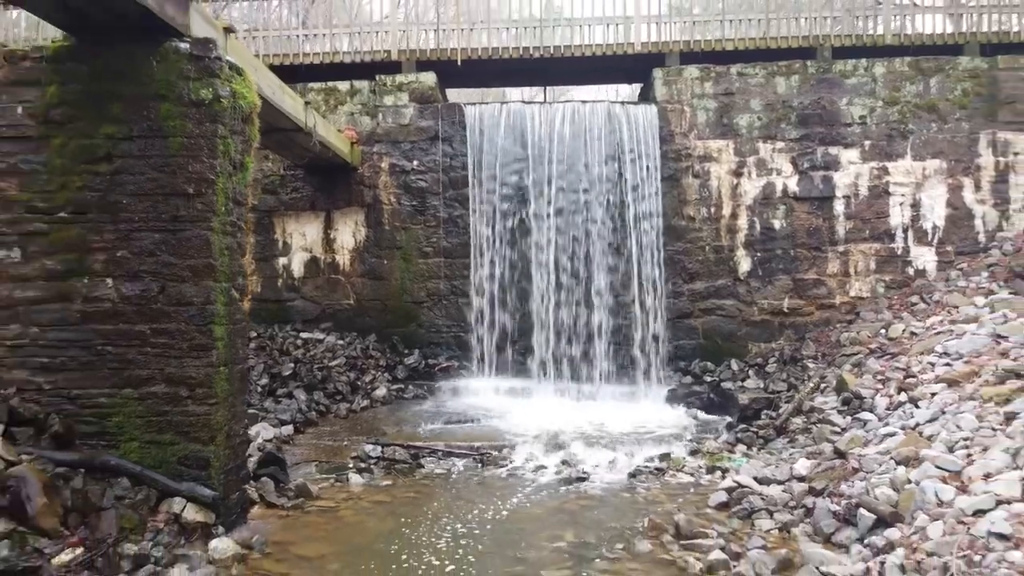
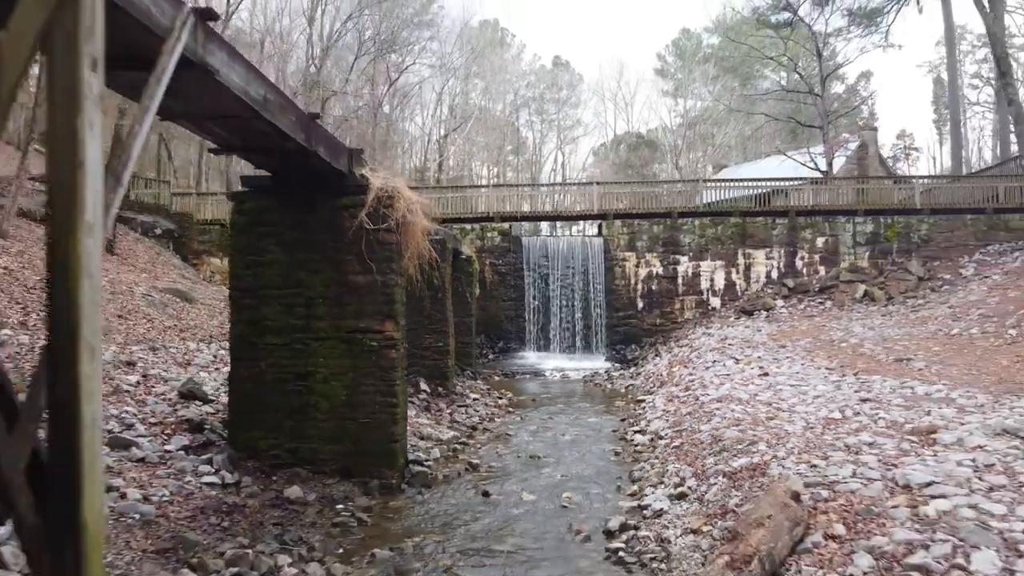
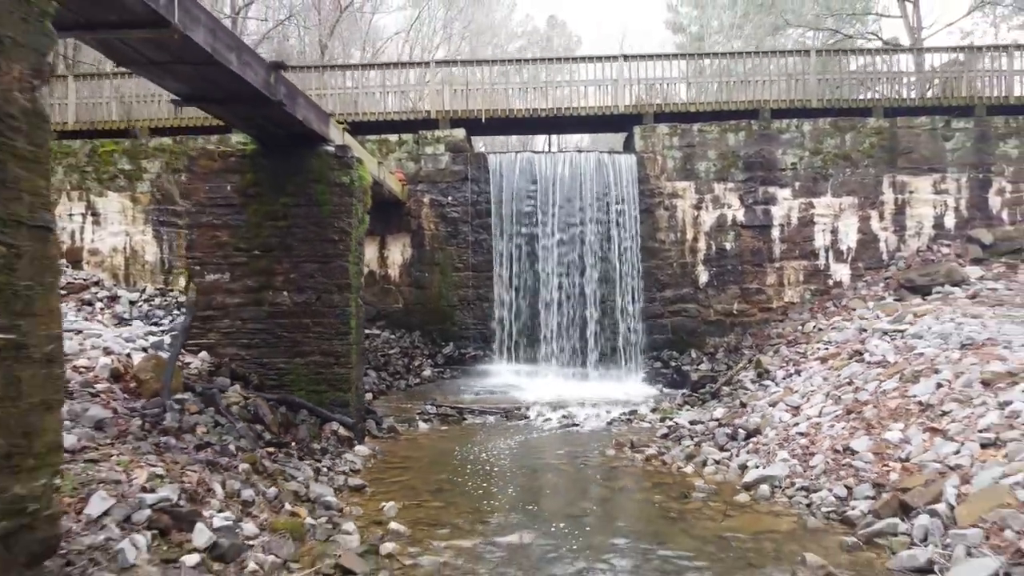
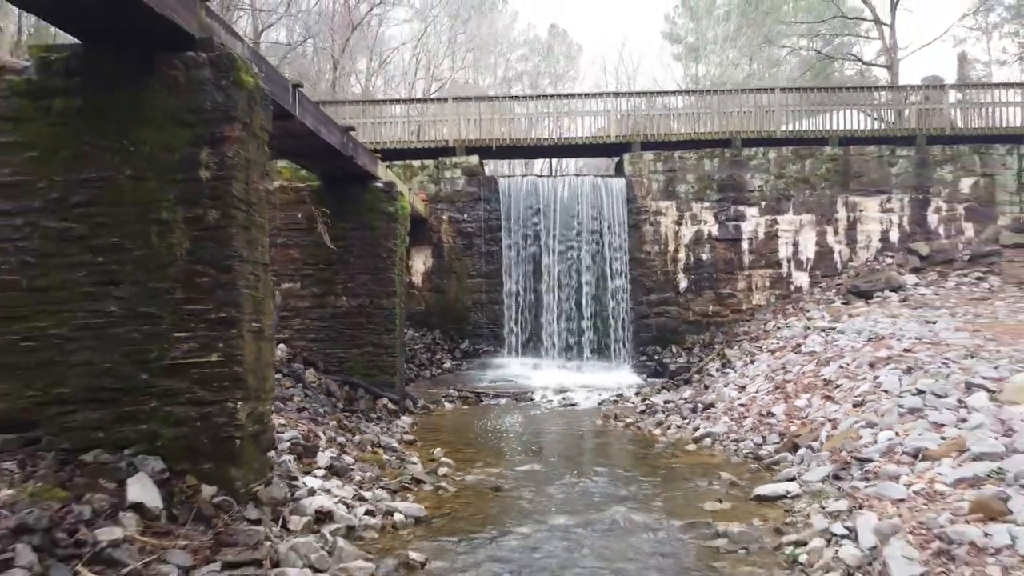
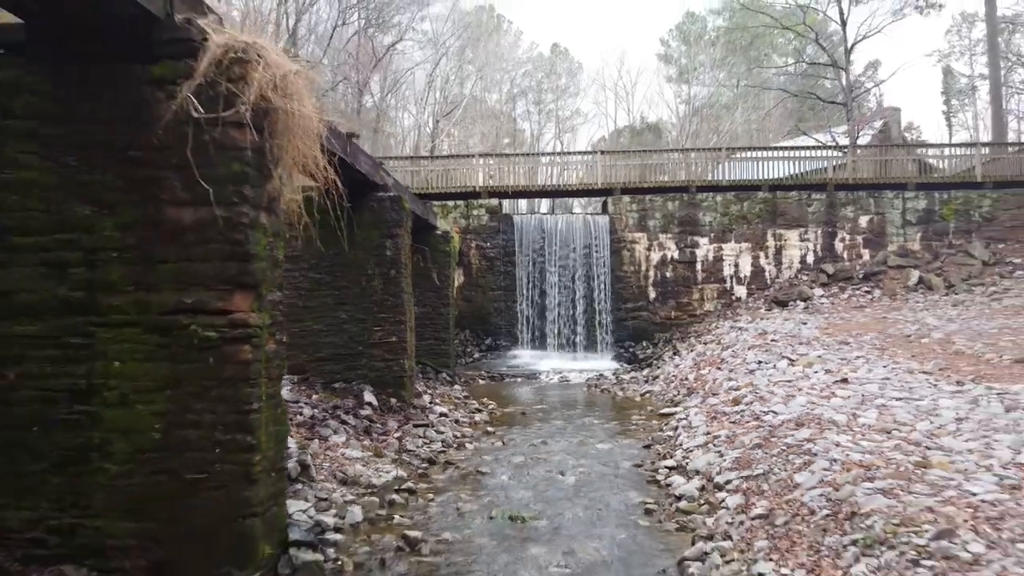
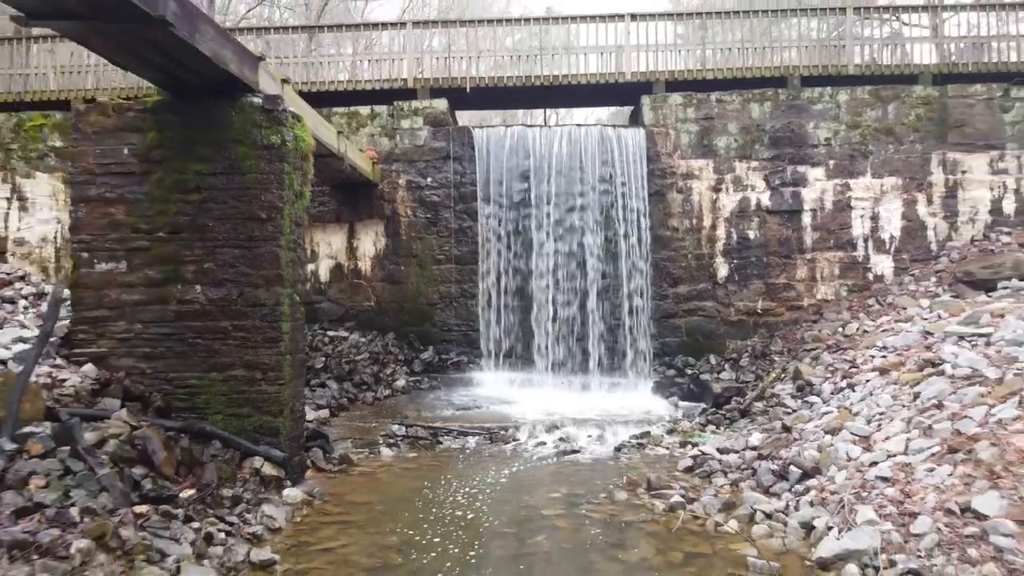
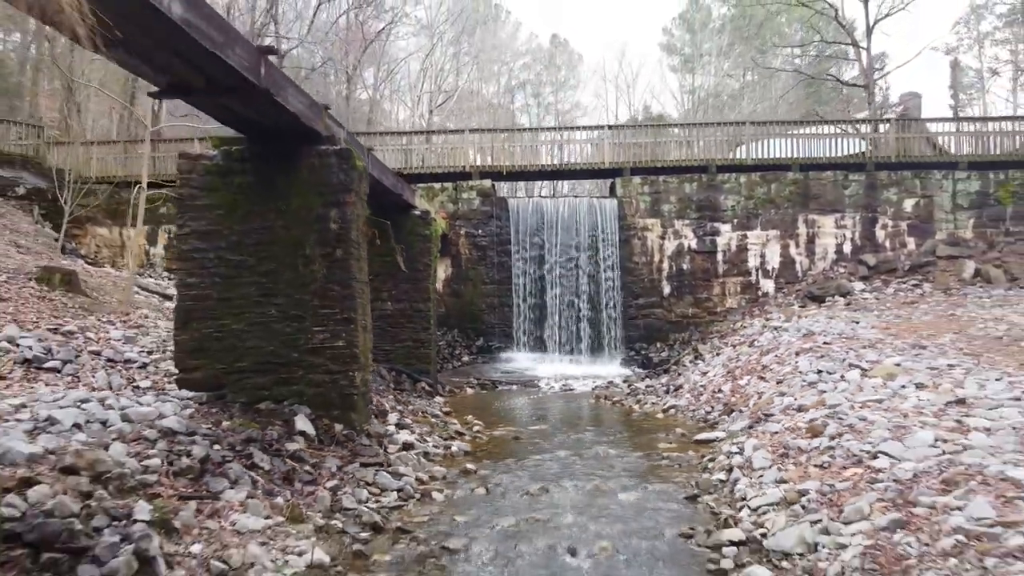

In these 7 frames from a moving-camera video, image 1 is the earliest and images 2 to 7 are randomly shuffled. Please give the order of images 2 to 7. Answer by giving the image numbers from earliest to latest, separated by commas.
6, 3, 4, 7, 5, 2
